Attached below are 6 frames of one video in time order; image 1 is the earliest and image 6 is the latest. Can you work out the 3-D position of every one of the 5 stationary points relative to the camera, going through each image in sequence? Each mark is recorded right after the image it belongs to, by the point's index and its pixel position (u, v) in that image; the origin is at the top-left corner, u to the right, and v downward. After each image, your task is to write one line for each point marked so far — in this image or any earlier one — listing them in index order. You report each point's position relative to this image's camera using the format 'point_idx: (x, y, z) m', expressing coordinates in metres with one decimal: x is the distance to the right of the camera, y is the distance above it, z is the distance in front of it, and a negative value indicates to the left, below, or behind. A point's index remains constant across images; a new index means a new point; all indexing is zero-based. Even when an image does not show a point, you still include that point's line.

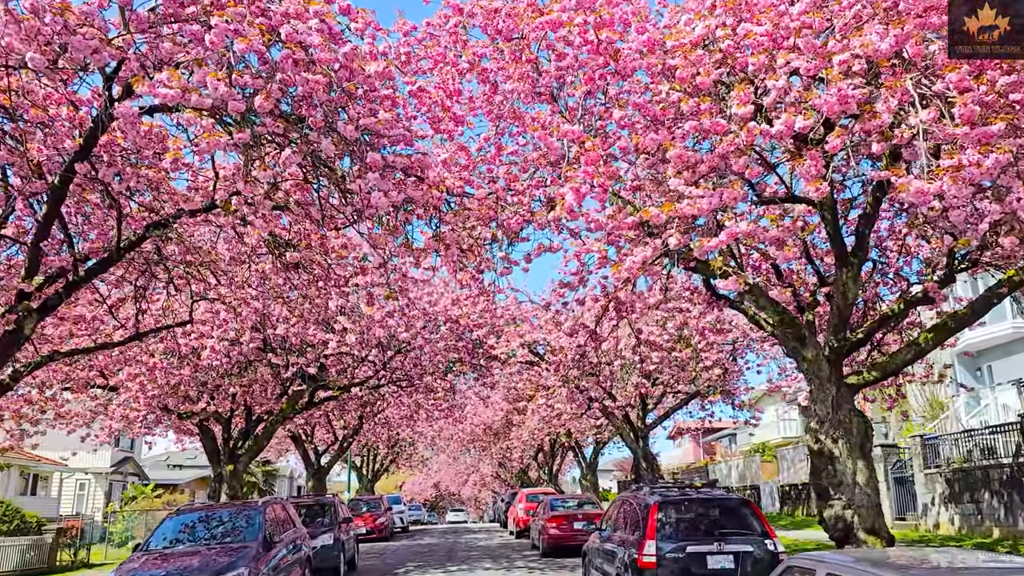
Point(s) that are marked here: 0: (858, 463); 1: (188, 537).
0: (+4.8, -2.4, +11.6) m
1: (-5.3, -4.0, +13.6) m
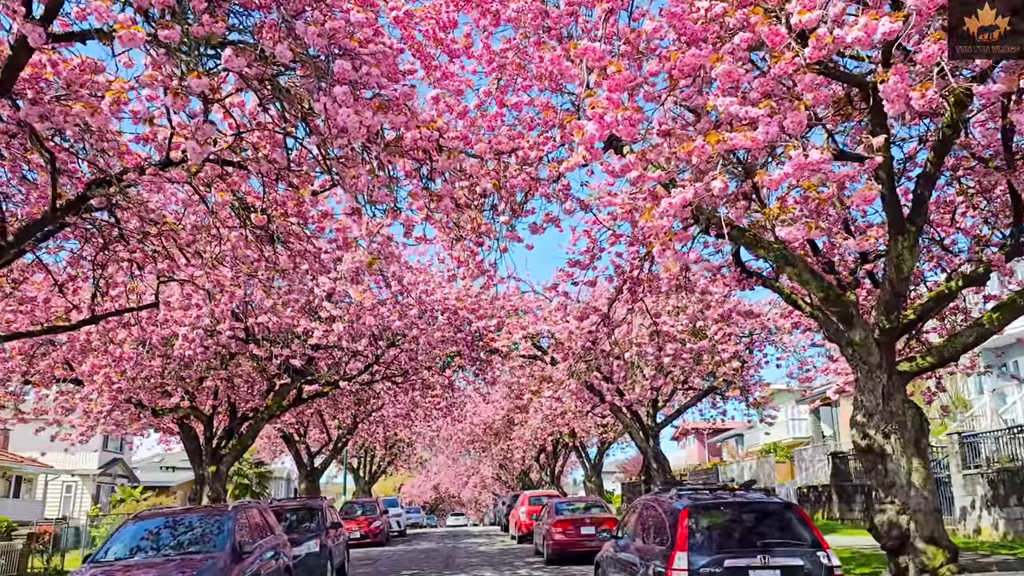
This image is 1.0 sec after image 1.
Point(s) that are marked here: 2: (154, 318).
0: (+4.9, -2.1, +10.1) m
1: (-5.2, -3.7, +12.0) m
2: (-6.6, -0.5, +15.3) m
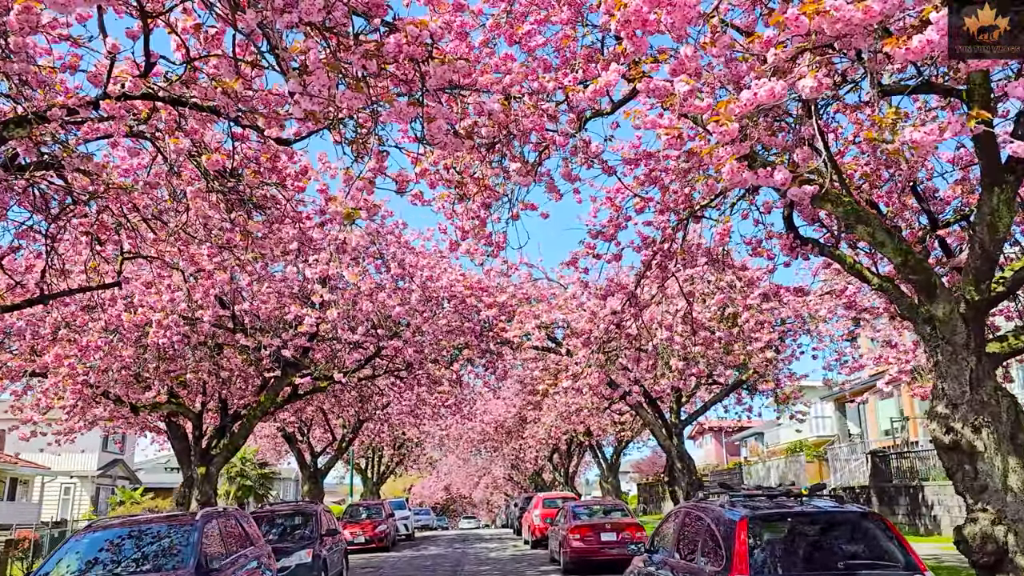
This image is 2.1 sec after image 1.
0: (+5.0, -1.7, +8.4) m
1: (-5.0, -3.4, +10.4) m
2: (-6.4, -0.2, +13.7) m
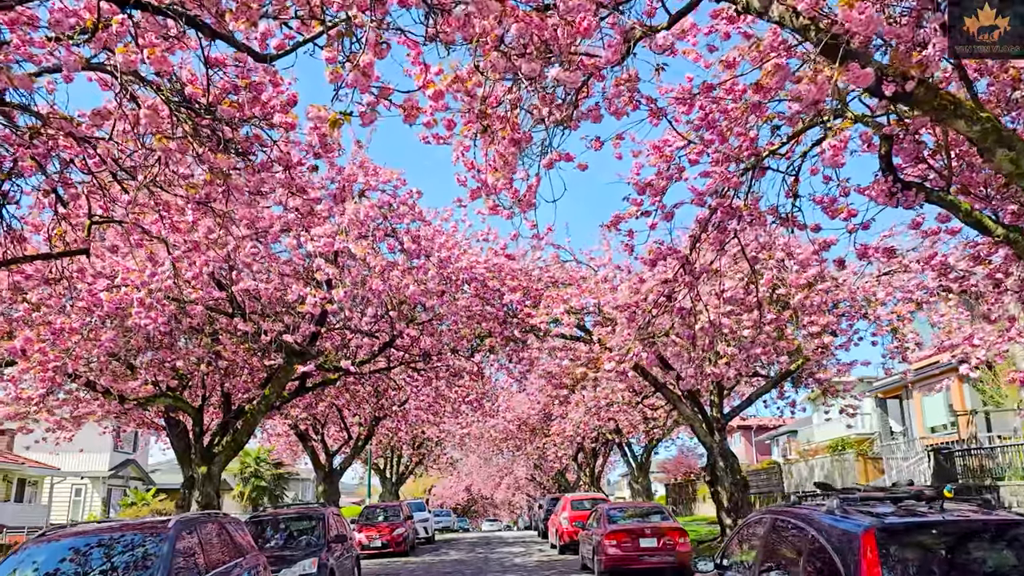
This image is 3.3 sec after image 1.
0: (+5.3, -1.3, +6.5) m
1: (-4.7, -3.0, +8.8) m
2: (-6.0, +0.2, +12.2) m
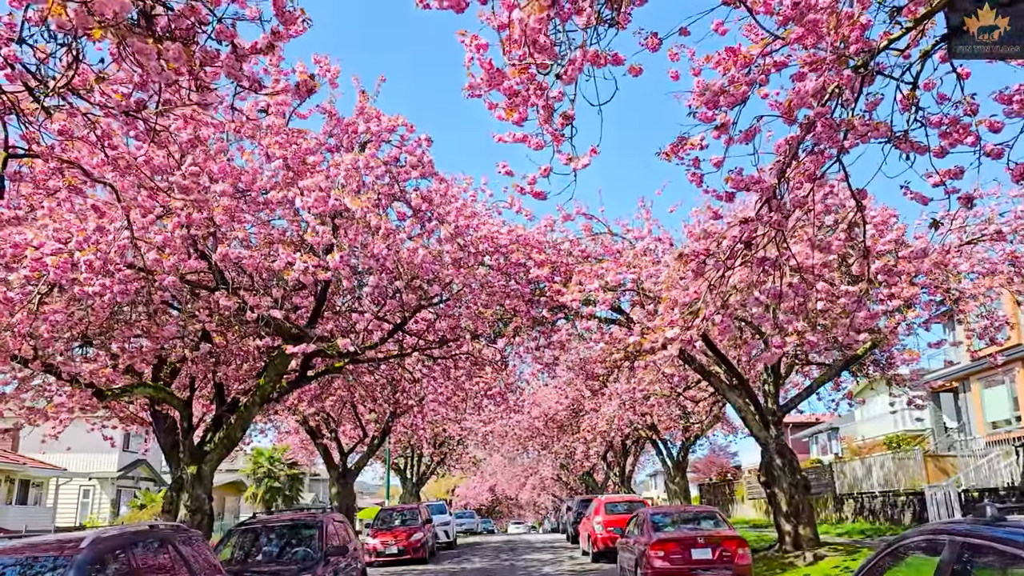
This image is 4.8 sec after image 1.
0: (+5.5, -0.7, +4.1) m
1: (-4.4, -2.5, +6.7) m
2: (-5.6, +0.6, +10.1) m
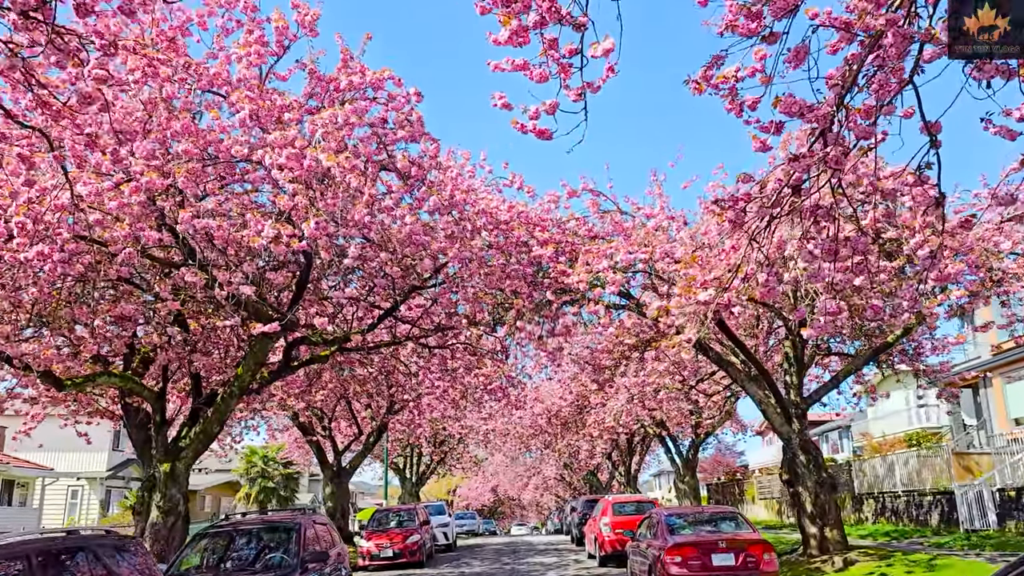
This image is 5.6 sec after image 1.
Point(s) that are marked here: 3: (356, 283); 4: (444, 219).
0: (+5.5, -0.4, +2.8) m
1: (-4.4, -2.2, +5.3) m
2: (-5.6, +0.9, +8.7) m
3: (-2.6, +0.1, +13.7) m
4: (-1.1, +1.1, +13.4) m
